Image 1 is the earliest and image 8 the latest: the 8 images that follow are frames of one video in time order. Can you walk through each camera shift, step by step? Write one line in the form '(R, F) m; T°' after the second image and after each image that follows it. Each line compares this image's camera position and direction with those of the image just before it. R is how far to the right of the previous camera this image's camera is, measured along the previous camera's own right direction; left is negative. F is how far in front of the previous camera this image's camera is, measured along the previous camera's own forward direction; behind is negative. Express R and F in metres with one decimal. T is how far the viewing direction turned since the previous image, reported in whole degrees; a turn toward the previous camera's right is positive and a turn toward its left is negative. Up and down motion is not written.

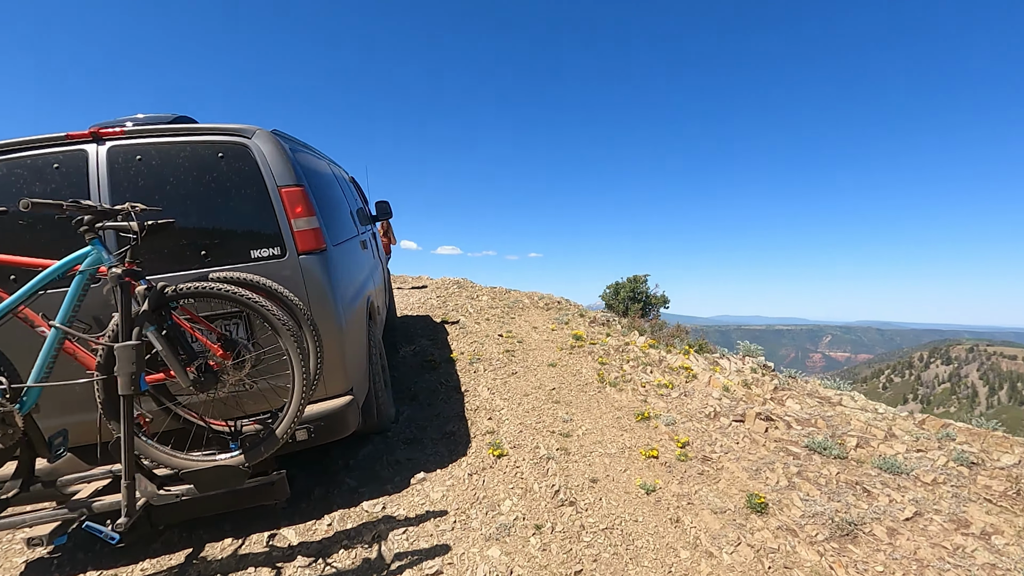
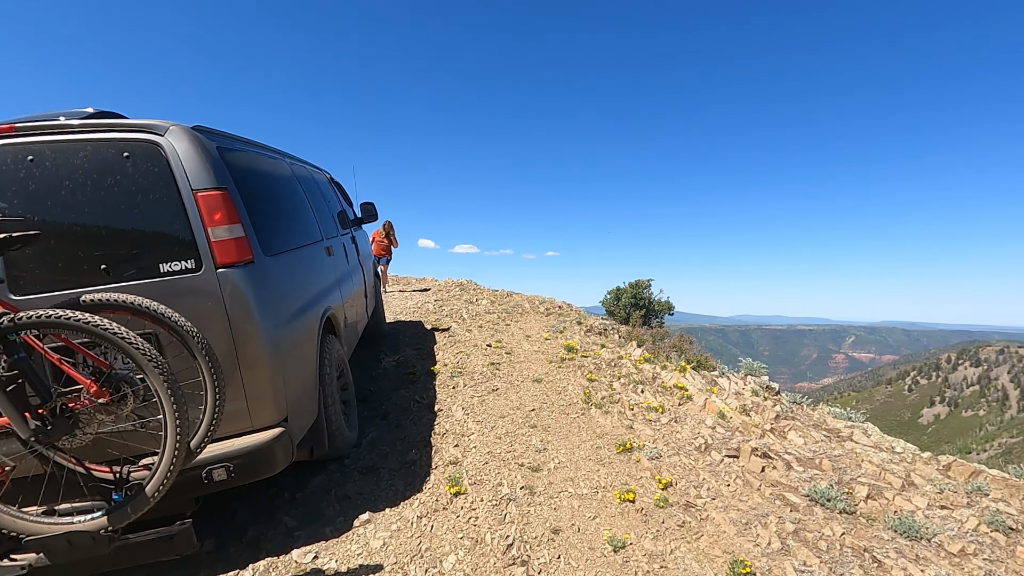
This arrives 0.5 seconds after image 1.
(+0.5, +0.5) m; -2°
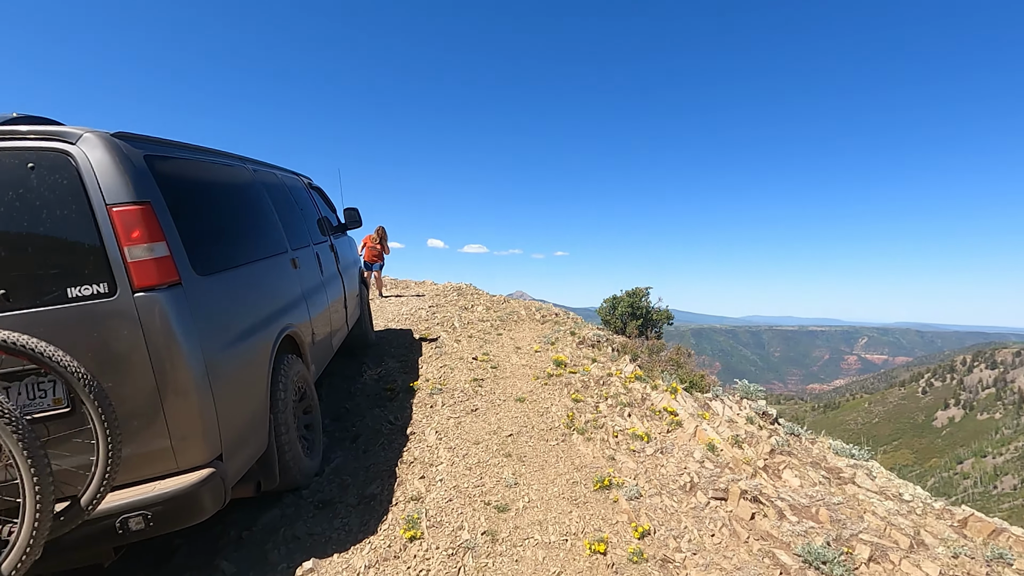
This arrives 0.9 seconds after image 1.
(+0.4, +0.4) m; -1°
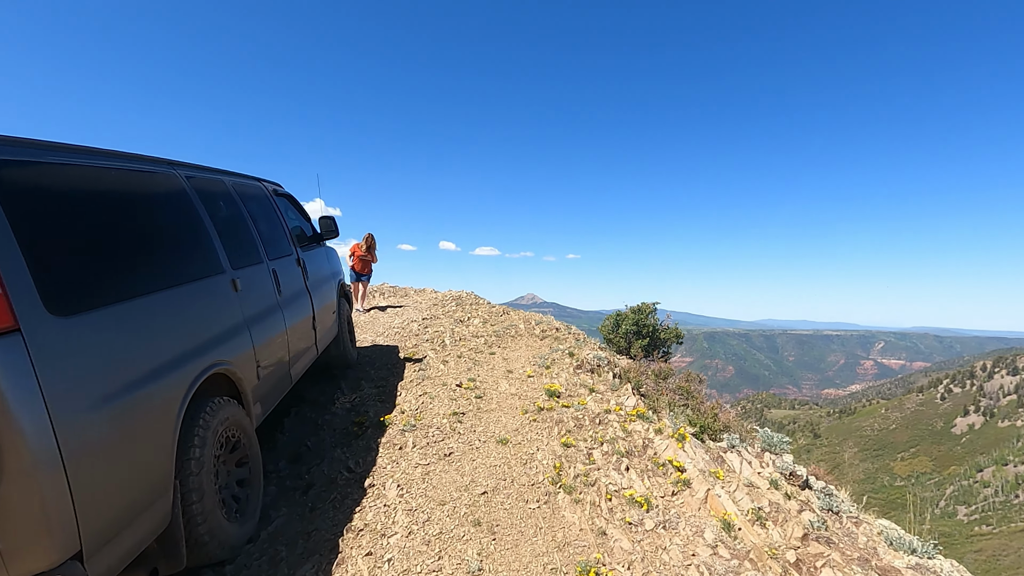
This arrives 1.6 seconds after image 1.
(+0.4, +0.9) m; -1°
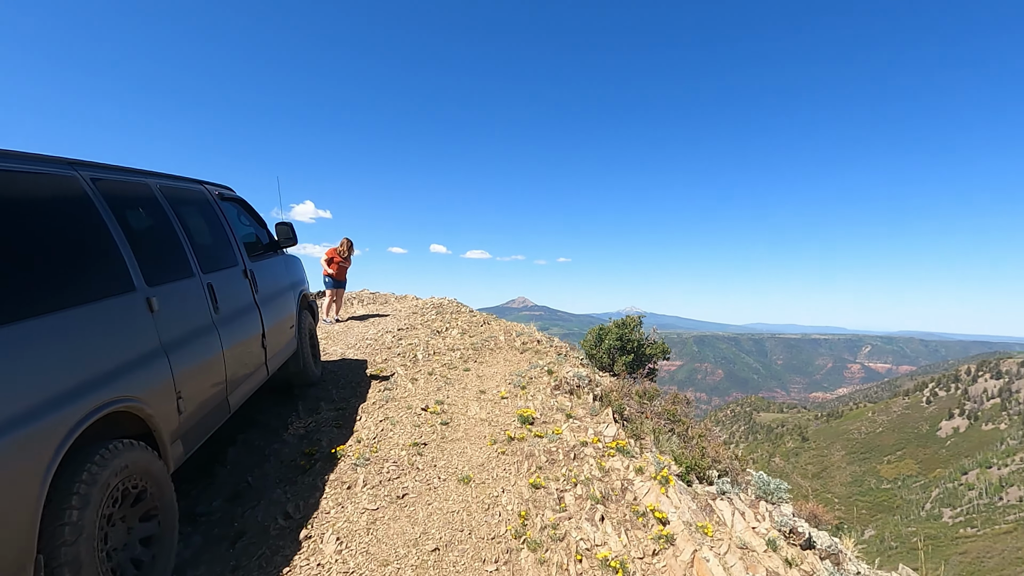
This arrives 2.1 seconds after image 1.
(+0.3, +0.6) m; +1°
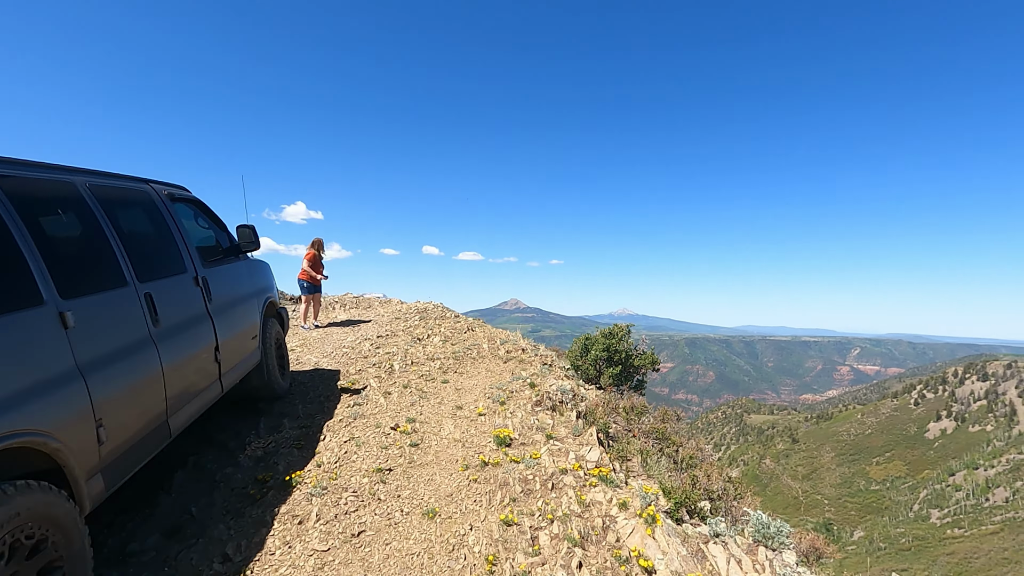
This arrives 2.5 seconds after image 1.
(+0.2, +0.5) m; +1°
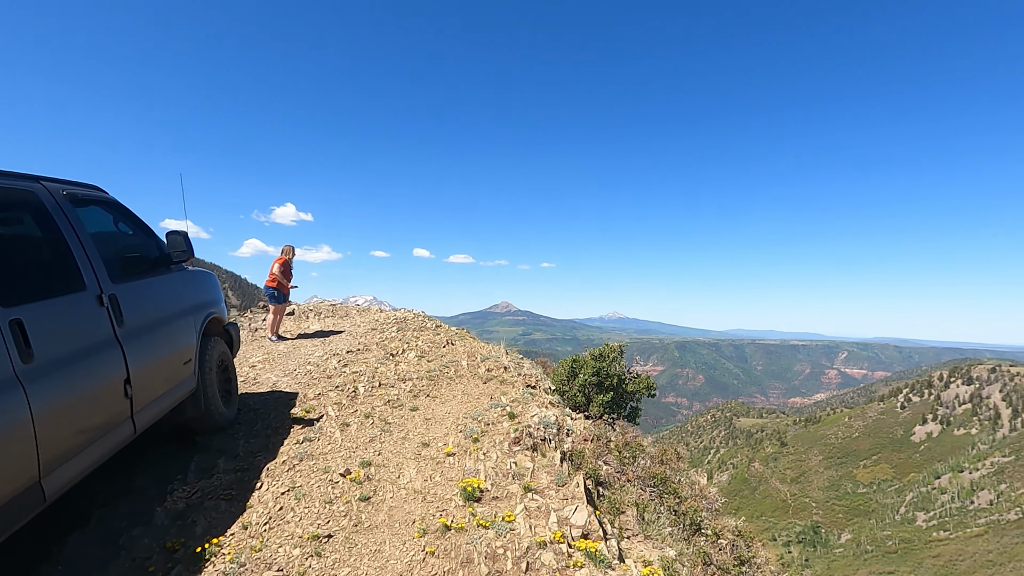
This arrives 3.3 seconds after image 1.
(+0.2, +0.9) m; +1°
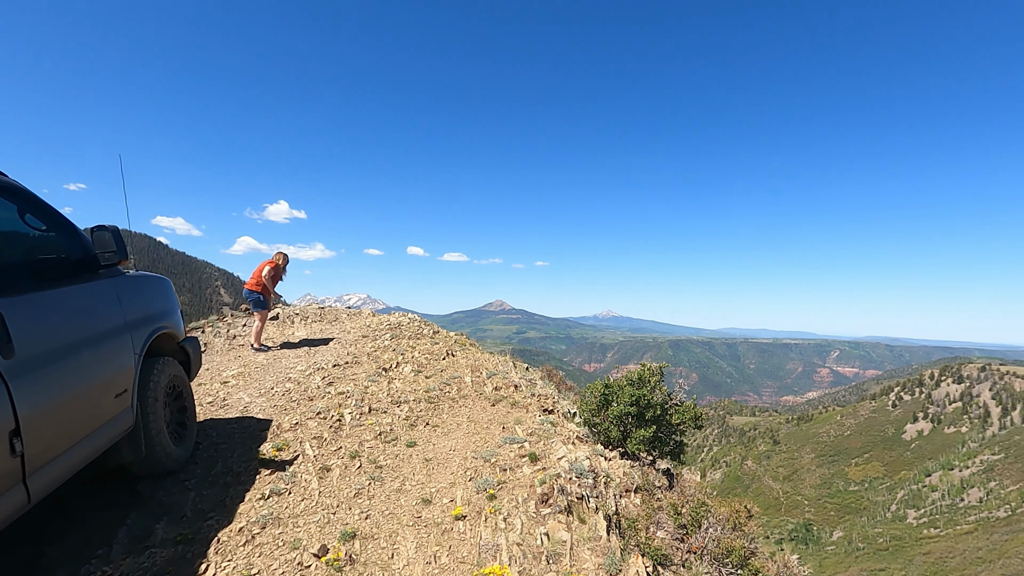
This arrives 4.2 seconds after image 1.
(-0.3, +1.3) m; +1°
